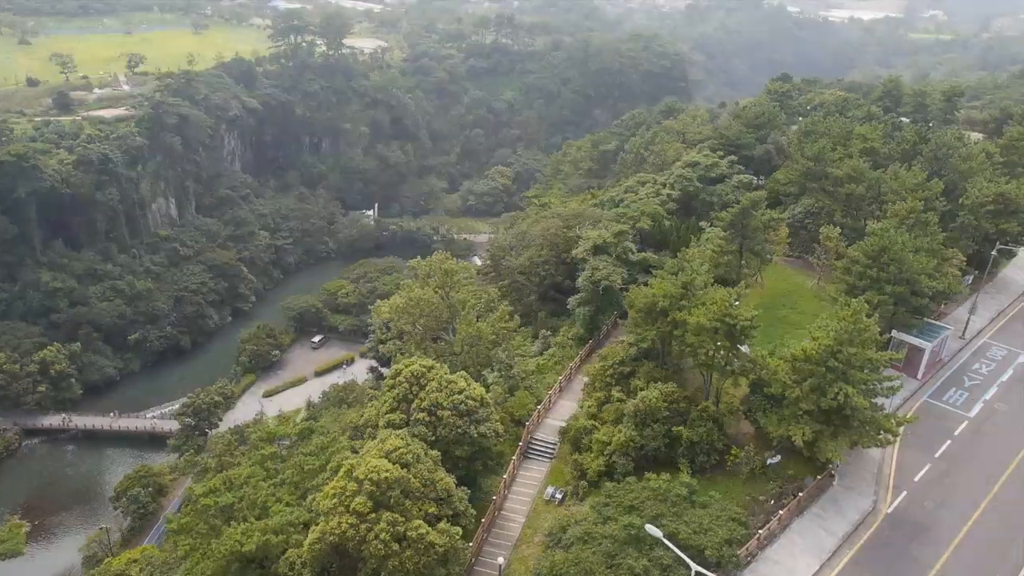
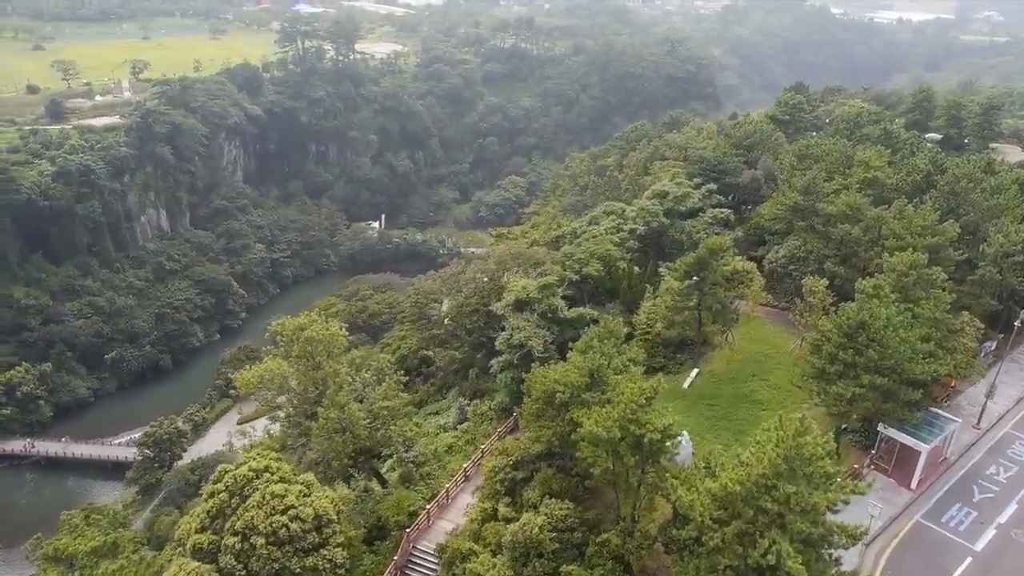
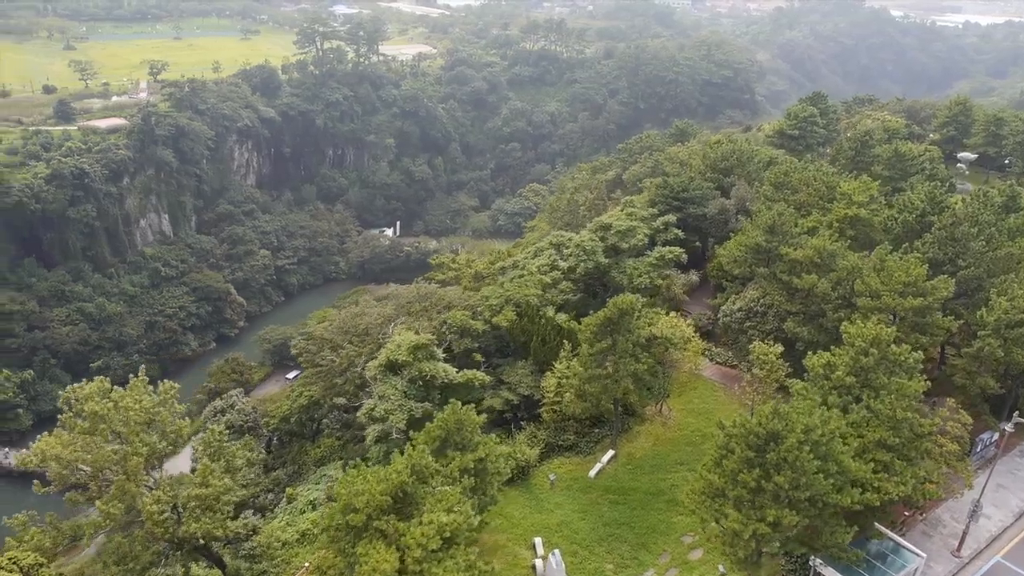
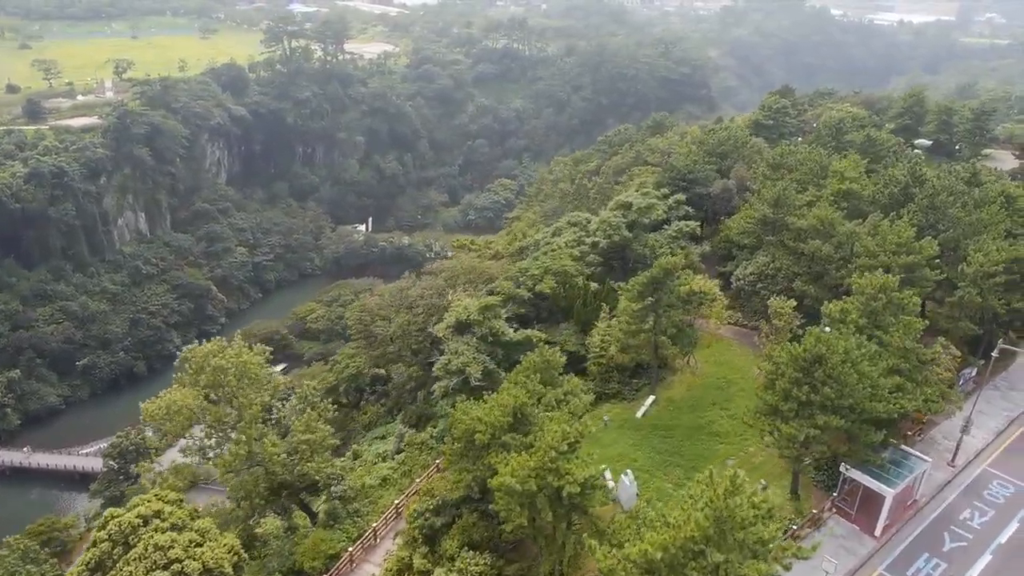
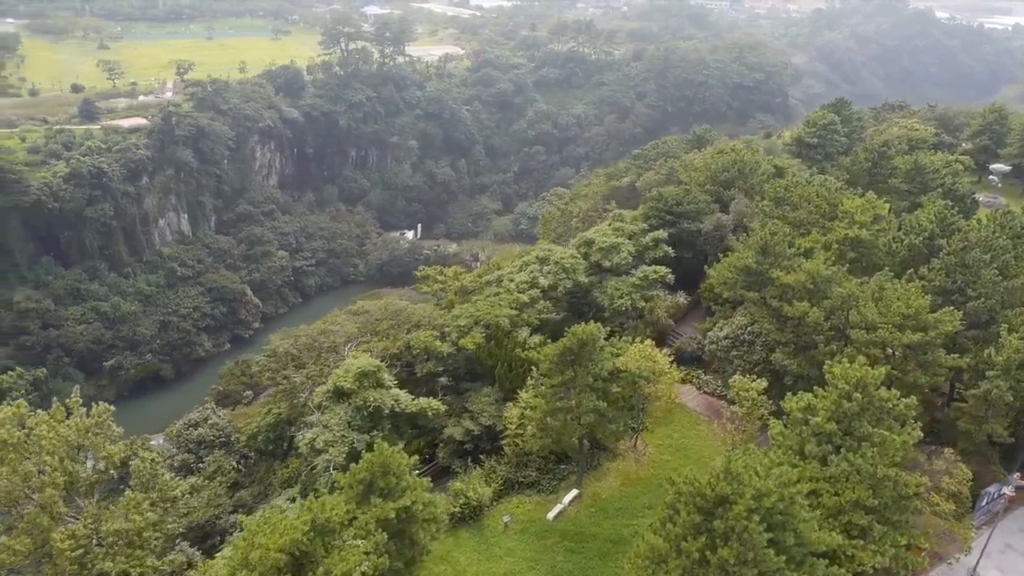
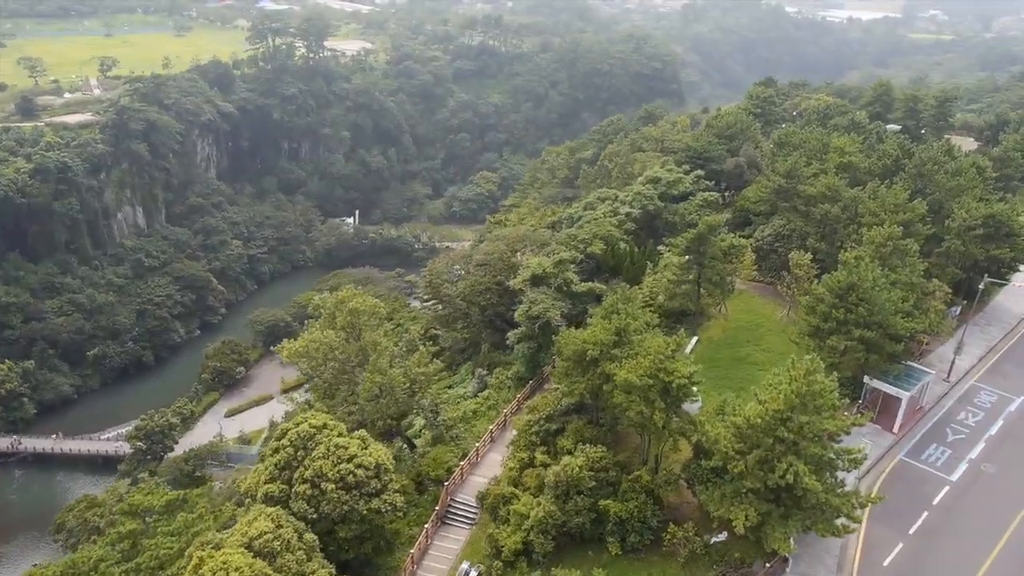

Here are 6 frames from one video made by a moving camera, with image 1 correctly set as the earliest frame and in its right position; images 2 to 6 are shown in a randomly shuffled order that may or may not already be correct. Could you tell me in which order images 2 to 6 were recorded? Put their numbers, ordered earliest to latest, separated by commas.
6, 2, 4, 3, 5
